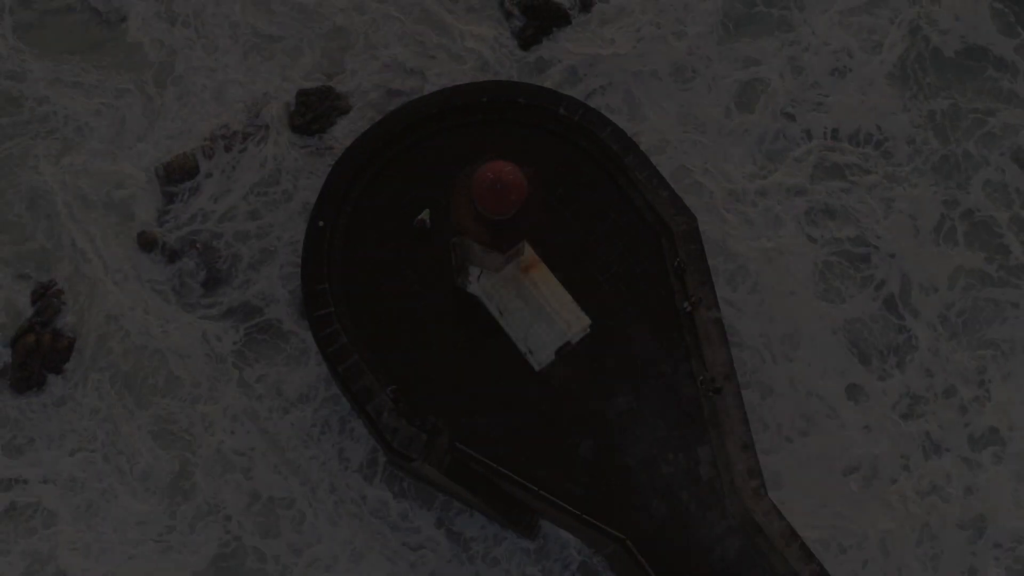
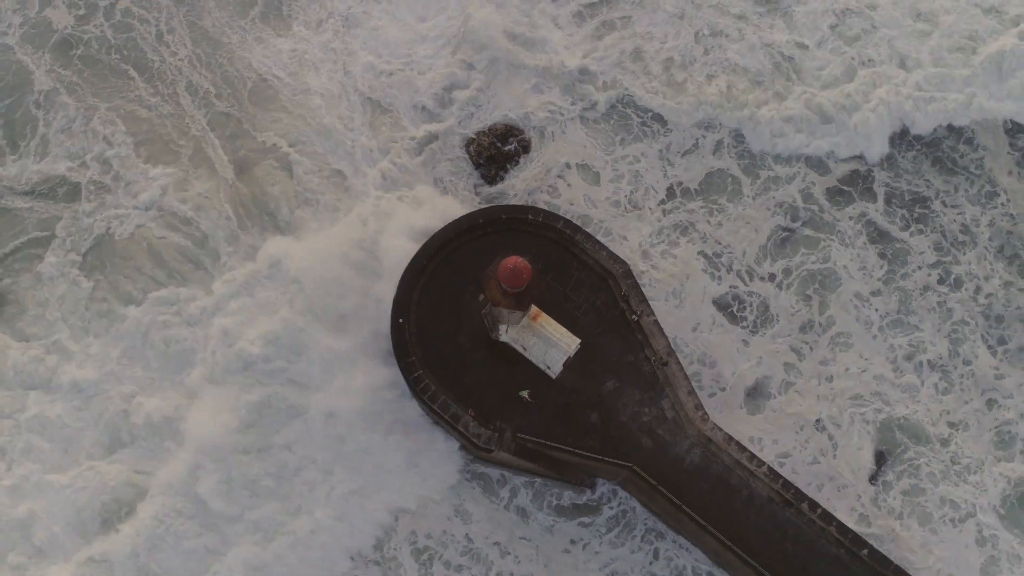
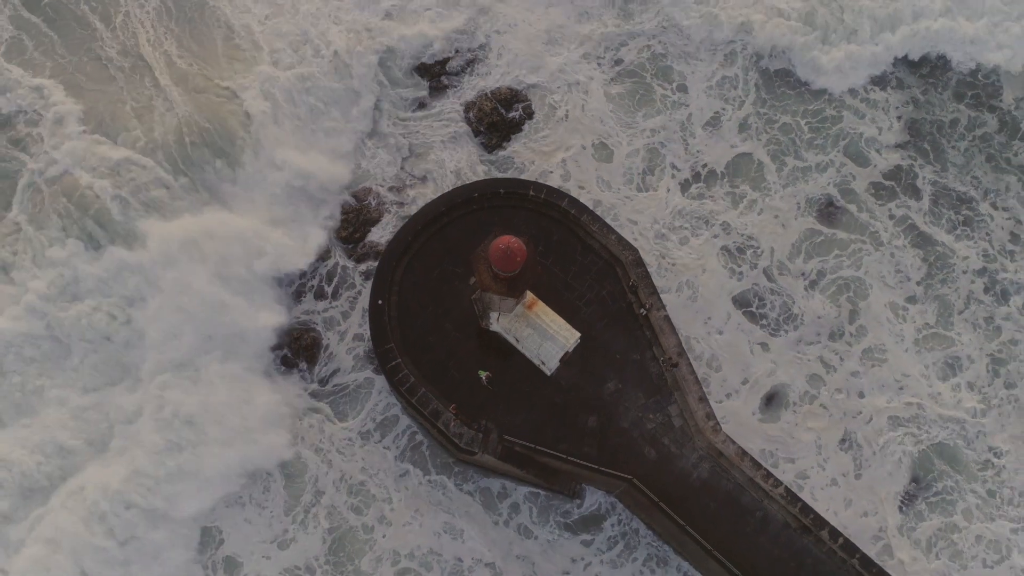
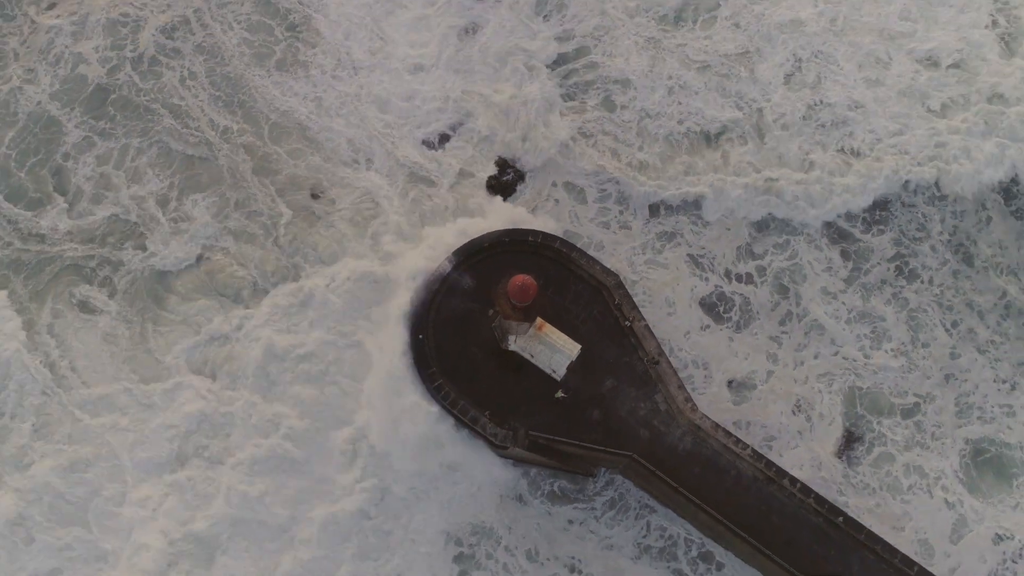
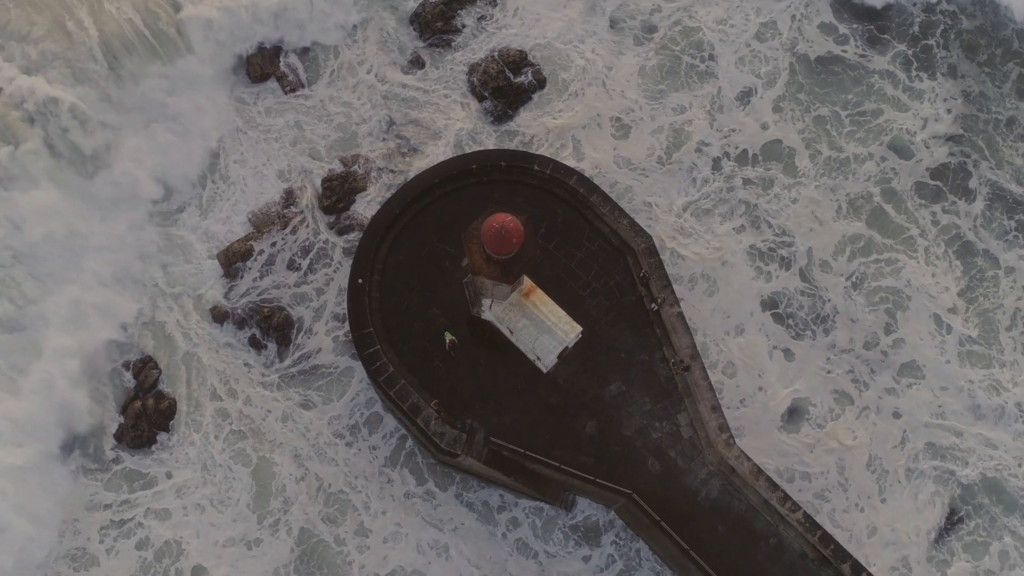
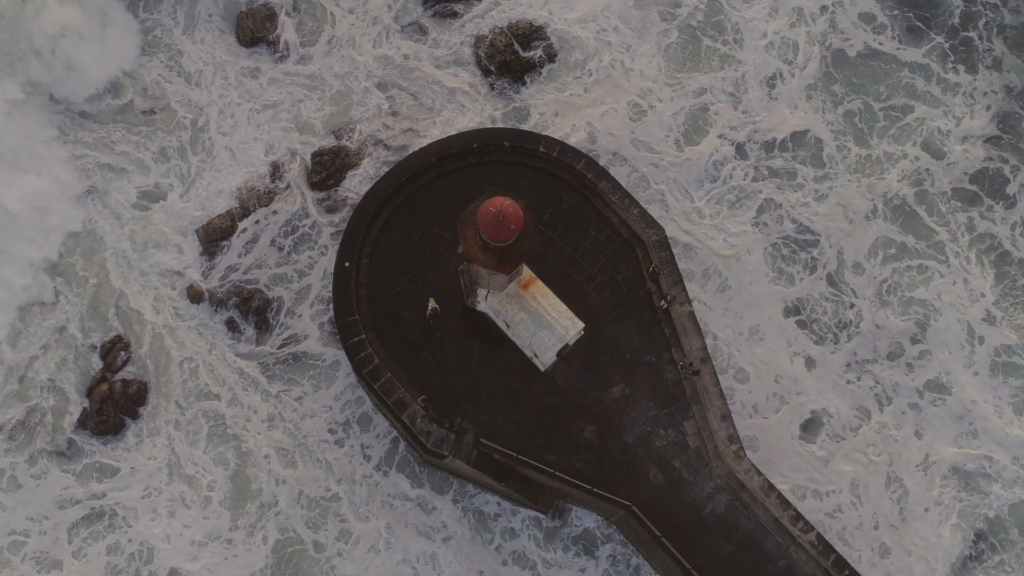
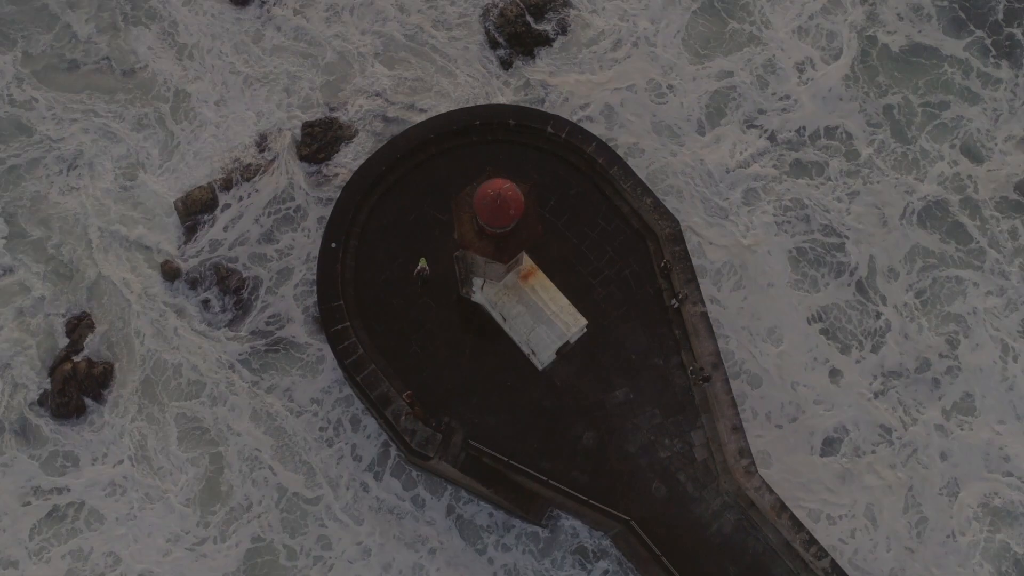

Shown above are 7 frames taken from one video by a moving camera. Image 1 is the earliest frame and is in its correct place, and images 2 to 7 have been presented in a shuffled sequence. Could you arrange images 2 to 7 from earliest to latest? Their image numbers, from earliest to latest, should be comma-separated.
7, 6, 5, 3, 2, 4
